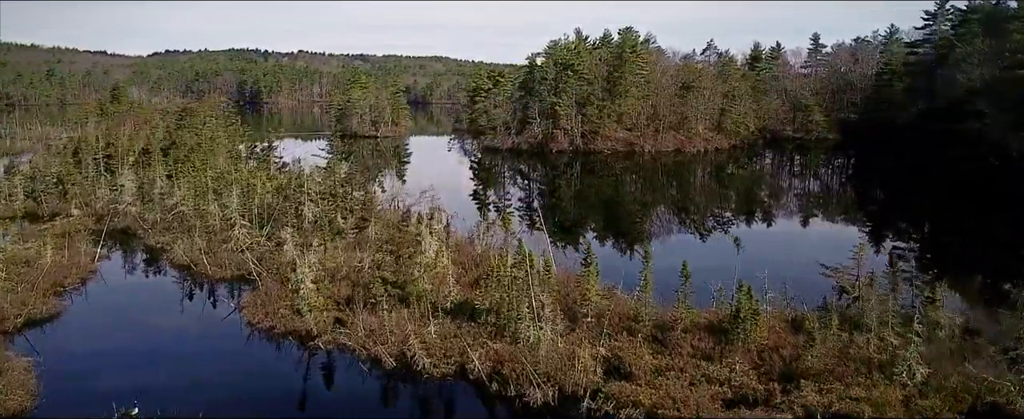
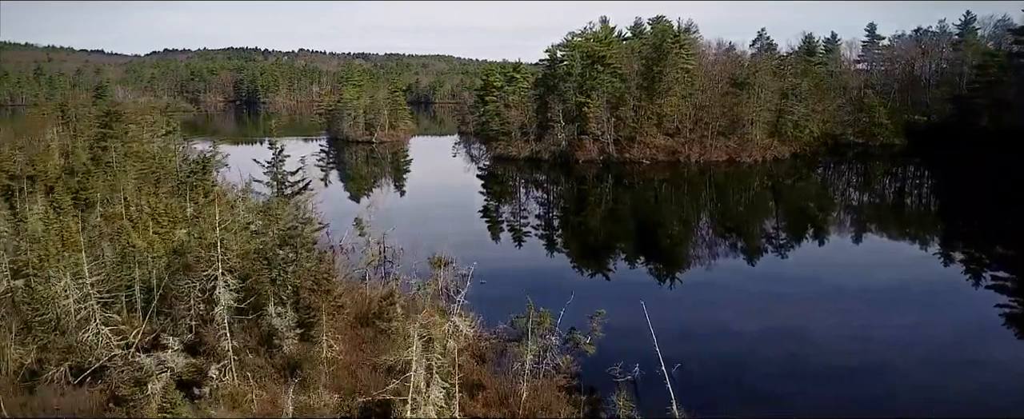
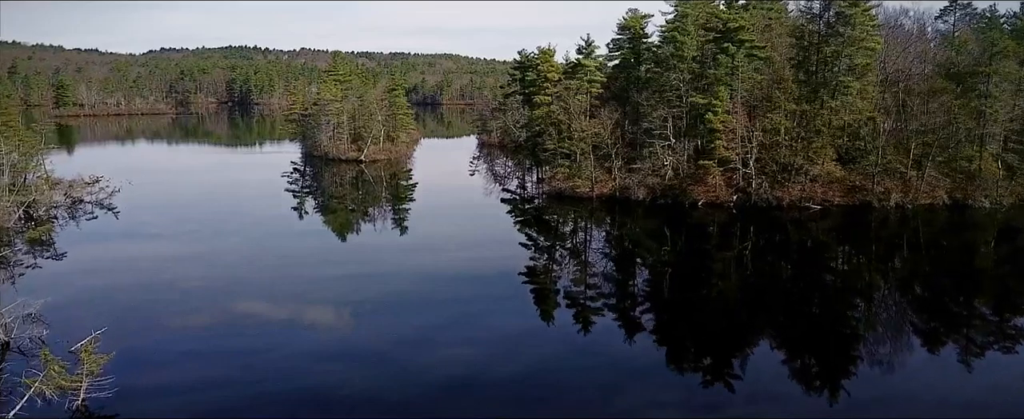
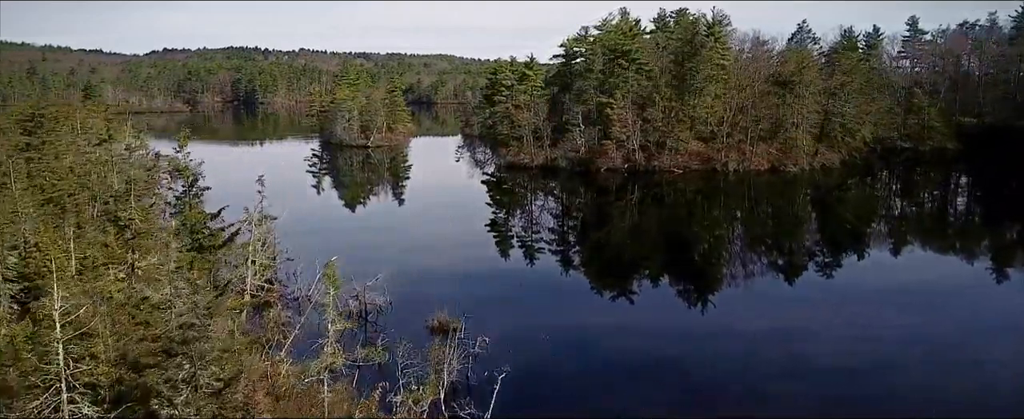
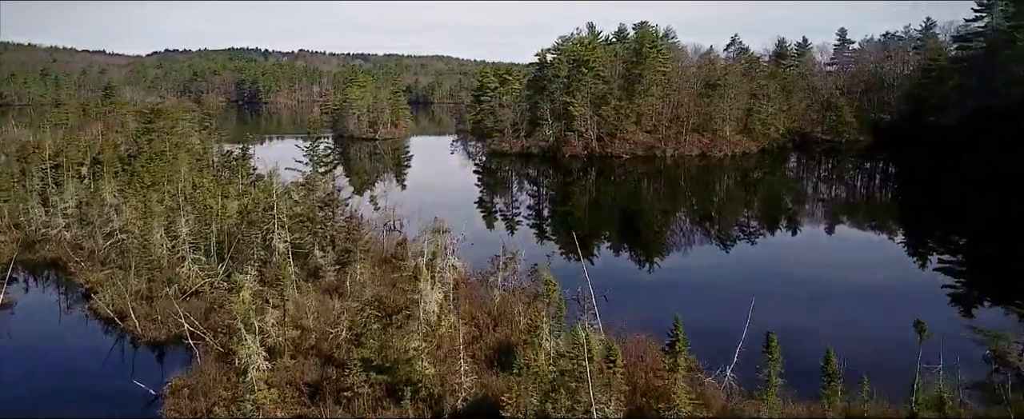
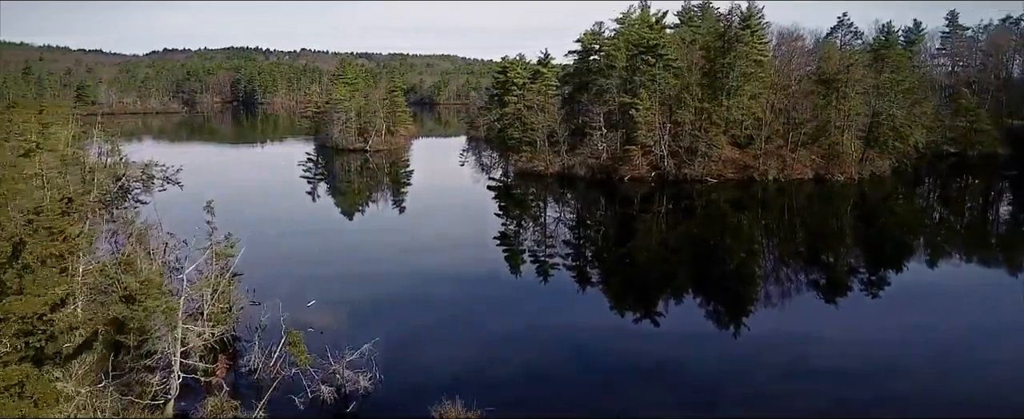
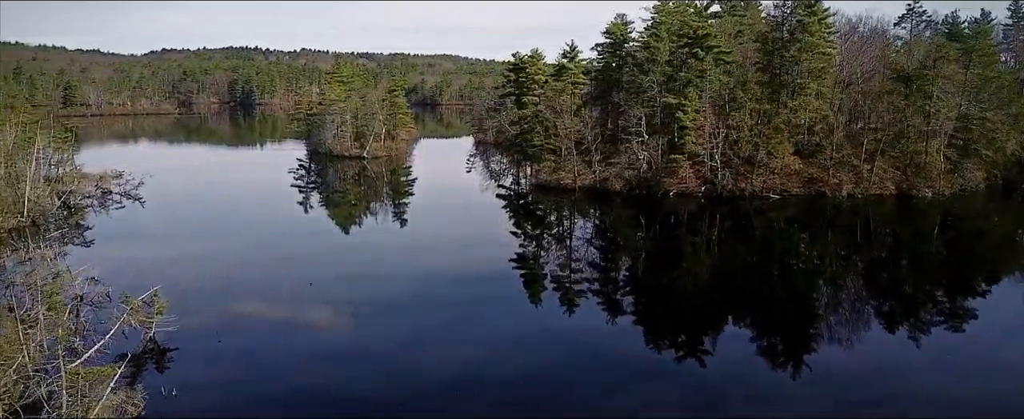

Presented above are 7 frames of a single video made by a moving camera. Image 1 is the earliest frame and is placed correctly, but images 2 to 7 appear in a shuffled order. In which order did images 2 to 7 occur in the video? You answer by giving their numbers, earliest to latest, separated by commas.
5, 2, 4, 6, 7, 3
